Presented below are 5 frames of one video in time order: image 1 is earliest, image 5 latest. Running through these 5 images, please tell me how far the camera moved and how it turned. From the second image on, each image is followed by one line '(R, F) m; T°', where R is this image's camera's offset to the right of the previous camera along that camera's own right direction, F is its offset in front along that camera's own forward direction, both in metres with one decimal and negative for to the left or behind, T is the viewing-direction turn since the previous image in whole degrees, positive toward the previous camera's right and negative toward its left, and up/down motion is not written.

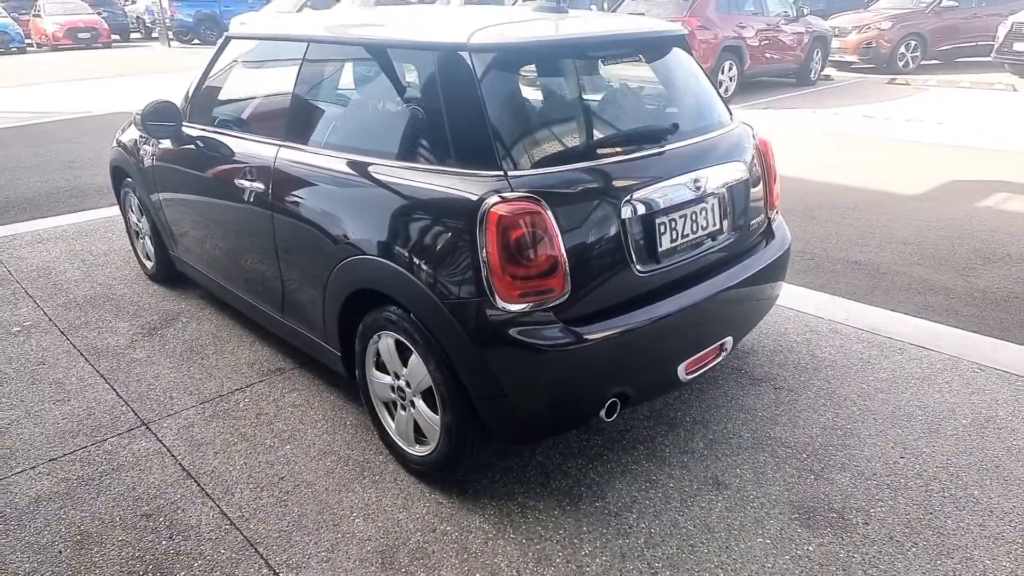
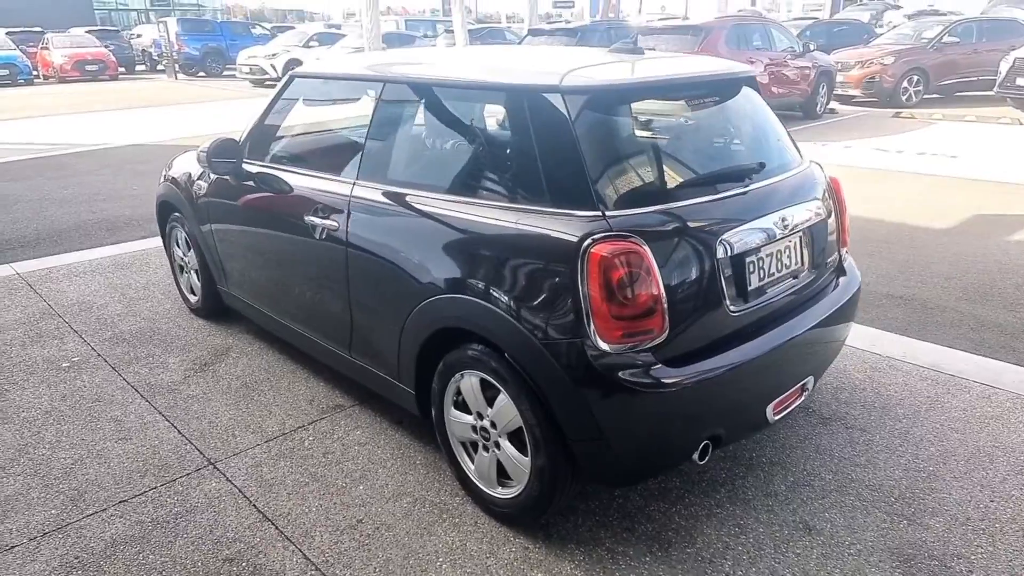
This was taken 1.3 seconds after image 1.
(-0.3, 0.0) m; 0°
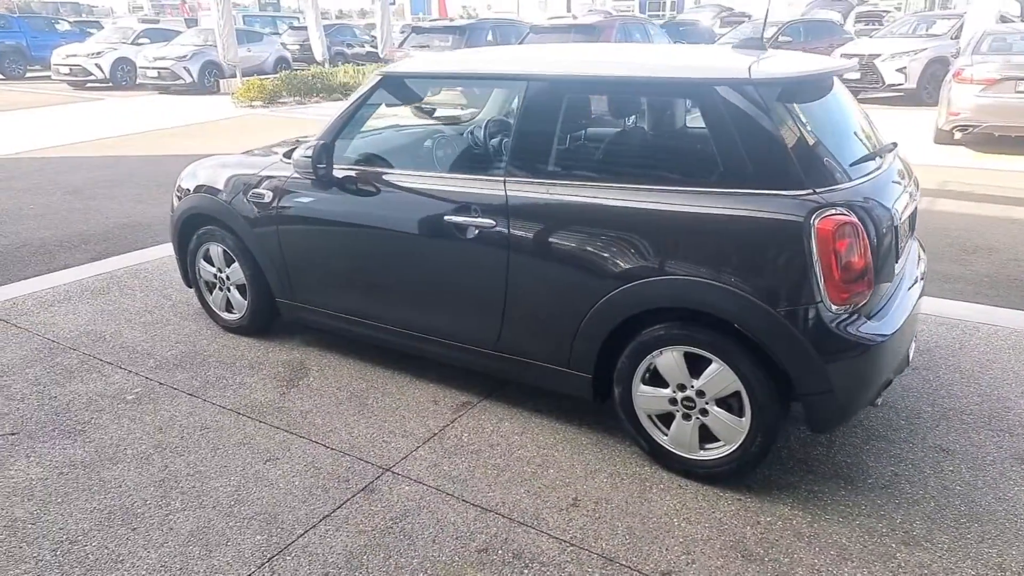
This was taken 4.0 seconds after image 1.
(-1.4, 0.0) m; +13°
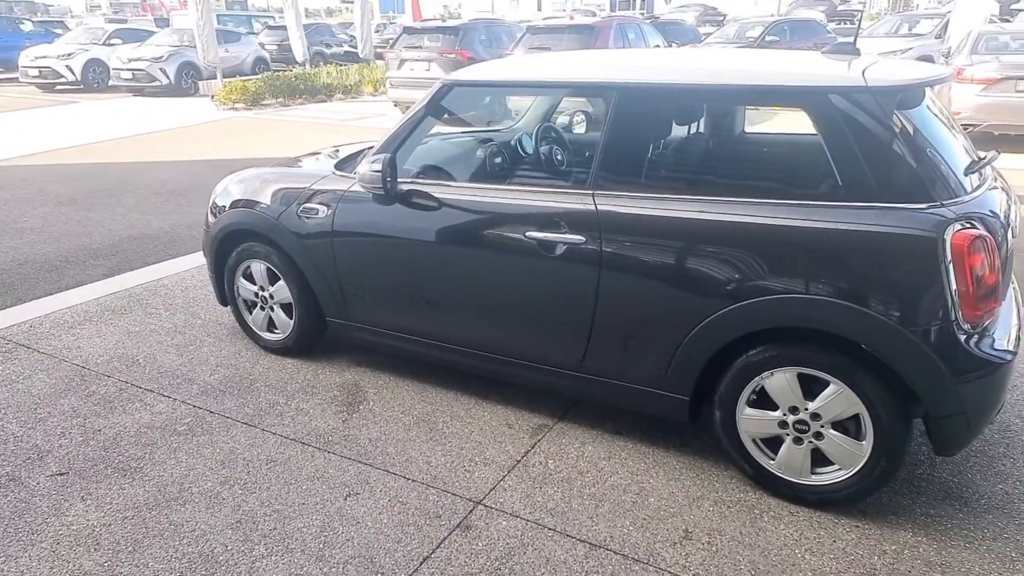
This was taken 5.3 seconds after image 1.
(-0.5, +0.2) m; +2°
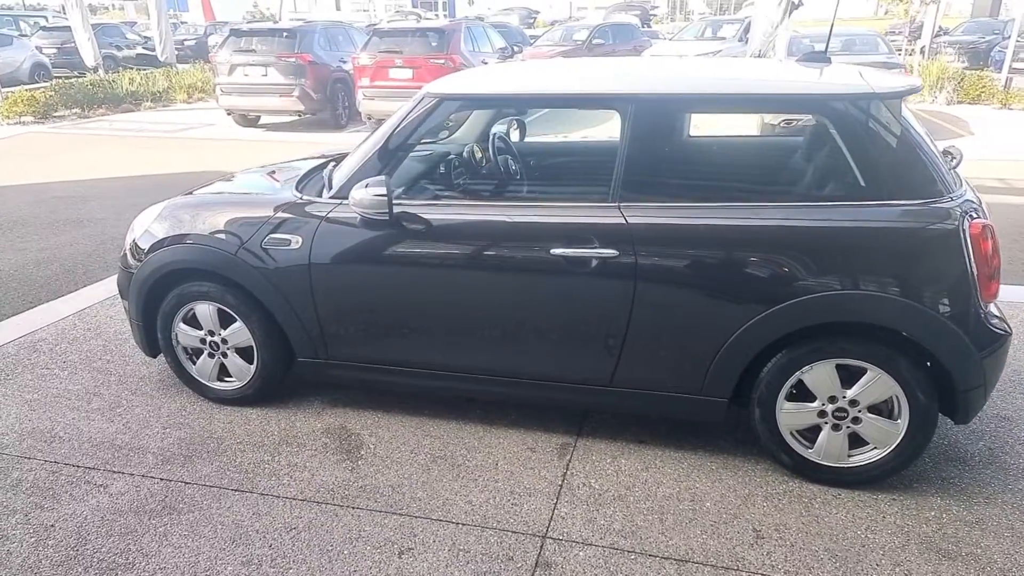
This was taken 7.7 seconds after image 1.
(-0.8, +0.2) m; +14°
